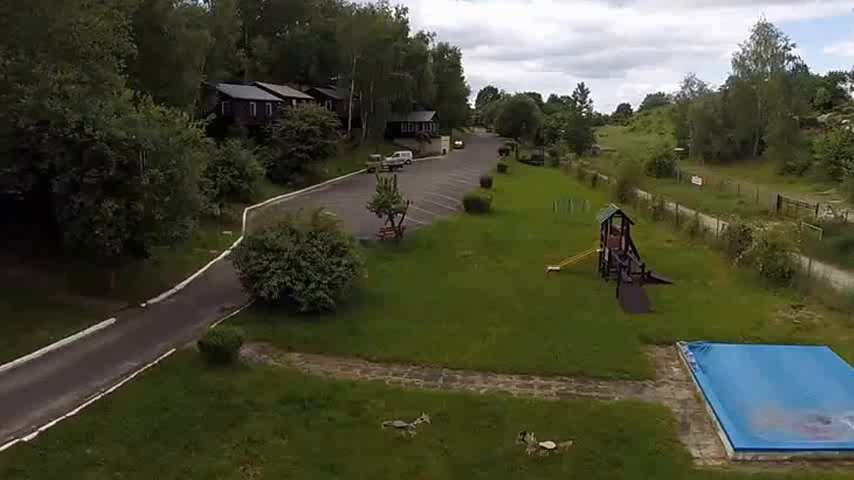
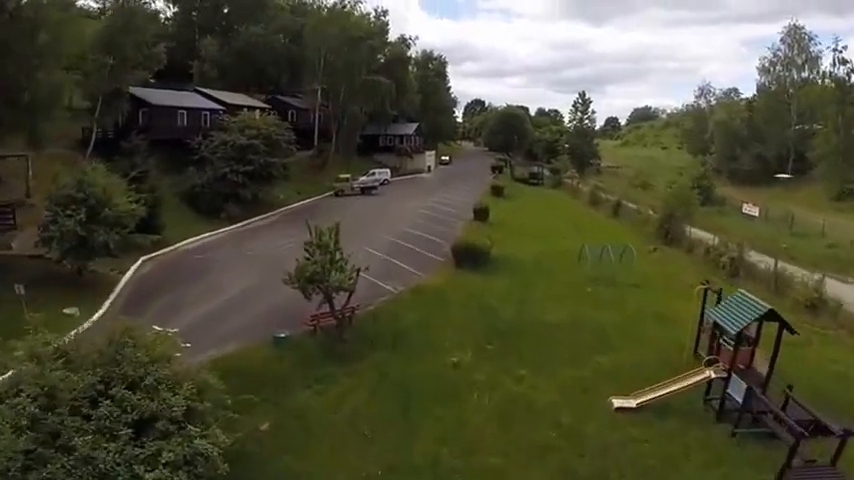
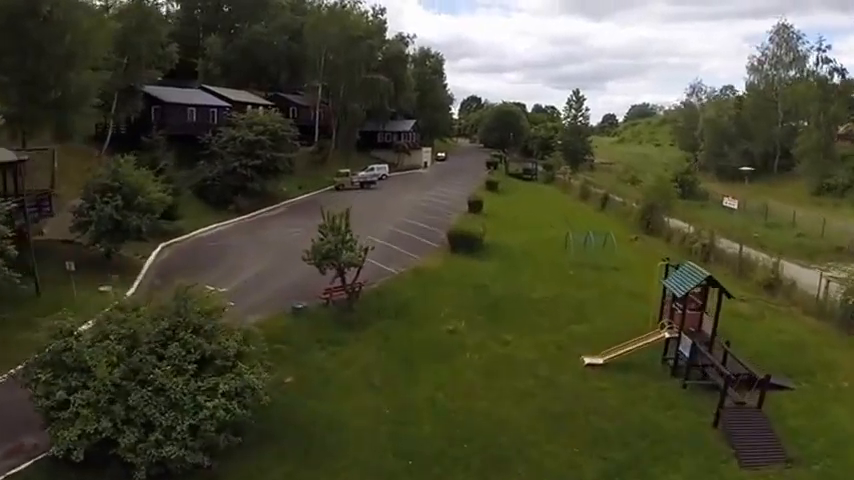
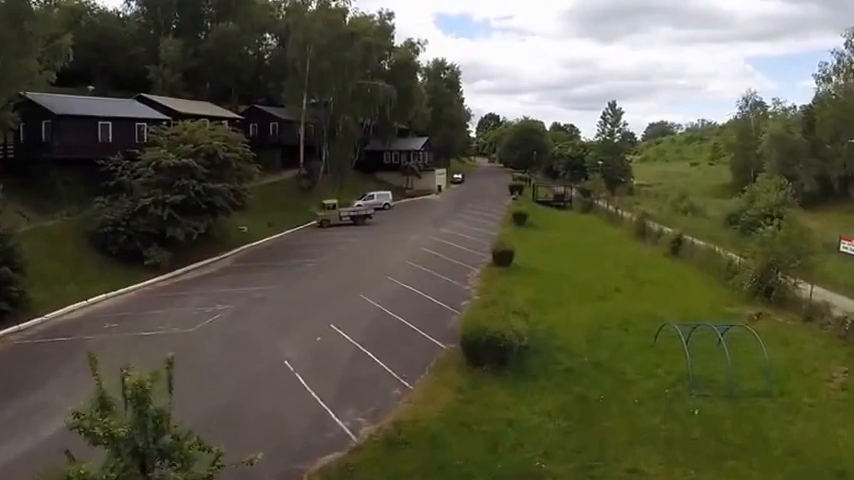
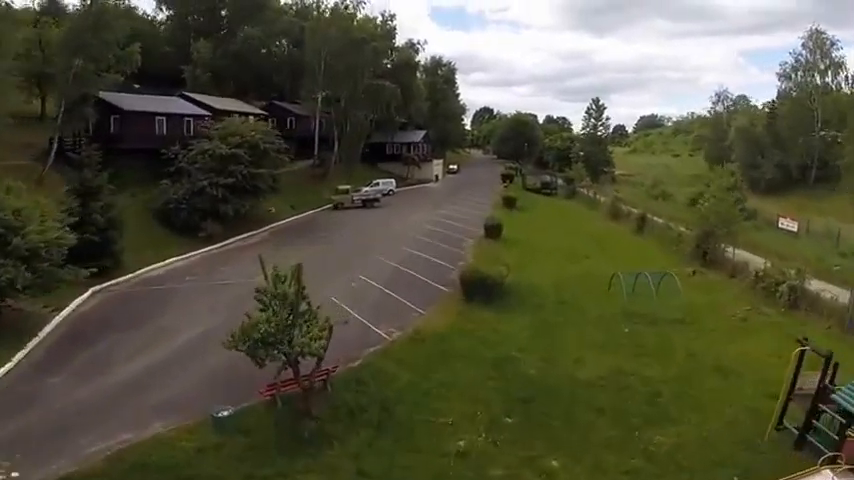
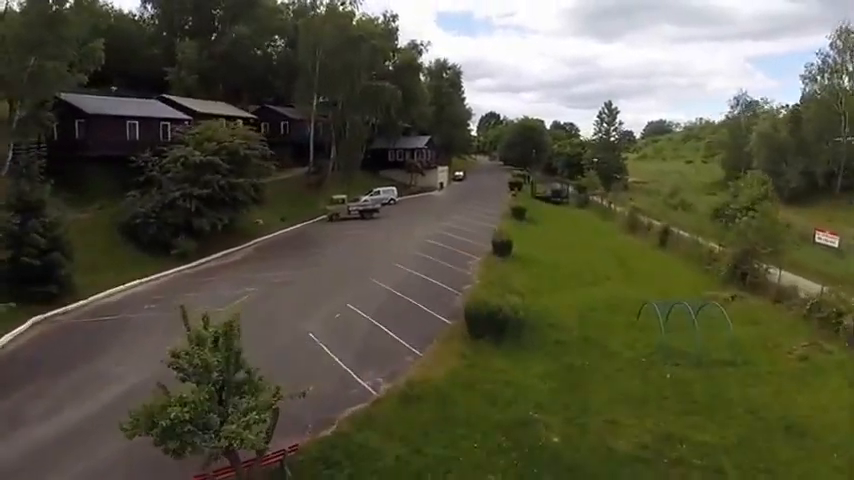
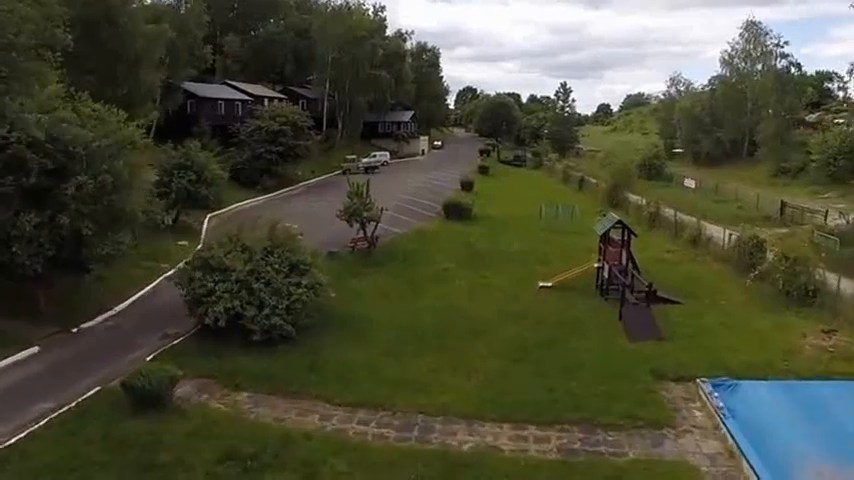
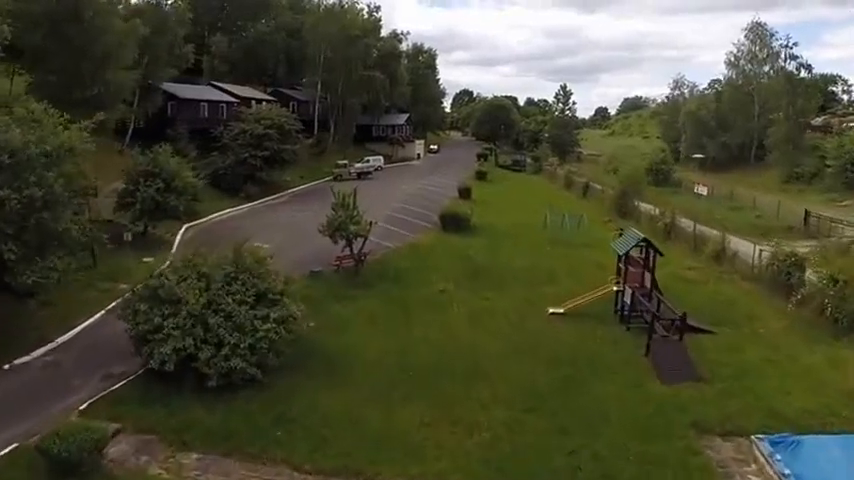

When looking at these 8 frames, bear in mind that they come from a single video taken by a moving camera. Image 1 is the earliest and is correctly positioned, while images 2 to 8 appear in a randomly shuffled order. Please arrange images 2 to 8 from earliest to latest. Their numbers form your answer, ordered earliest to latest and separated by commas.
7, 8, 3, 2, 5, 6, 4
